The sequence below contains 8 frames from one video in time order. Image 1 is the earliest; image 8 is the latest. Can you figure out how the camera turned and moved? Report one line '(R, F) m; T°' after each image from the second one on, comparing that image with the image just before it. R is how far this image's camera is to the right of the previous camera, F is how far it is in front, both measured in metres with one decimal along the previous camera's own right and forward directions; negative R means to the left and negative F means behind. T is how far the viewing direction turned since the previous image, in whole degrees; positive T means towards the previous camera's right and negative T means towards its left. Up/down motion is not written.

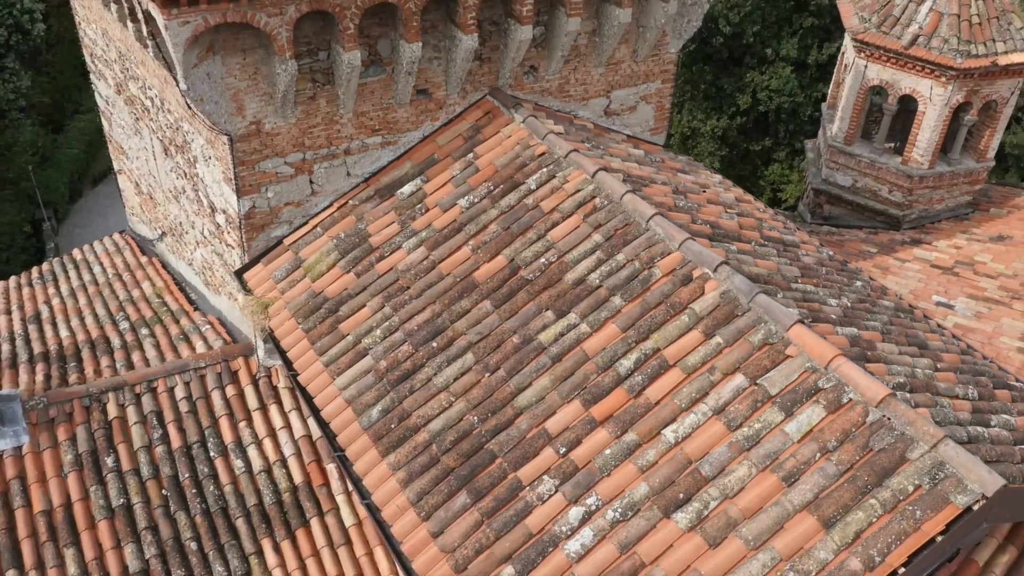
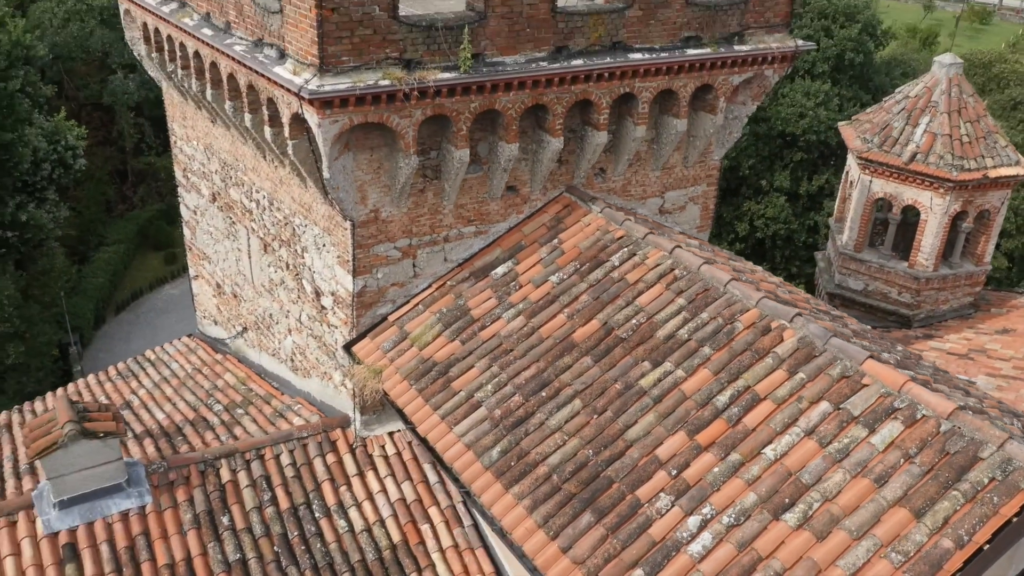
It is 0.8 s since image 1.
(-0.7, -0.7) m; +1°
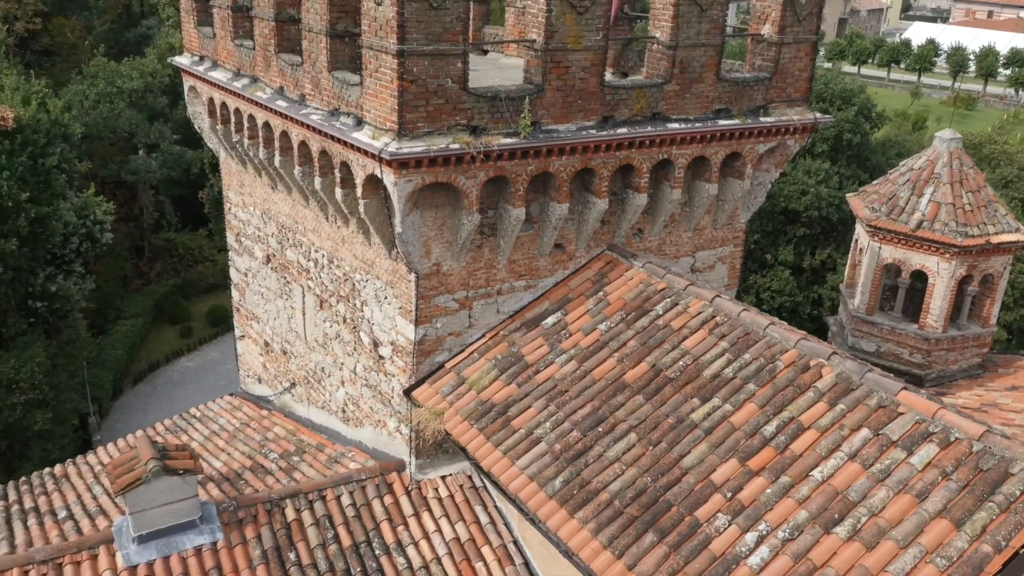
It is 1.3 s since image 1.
(-0.4, -0.5) m; 0°
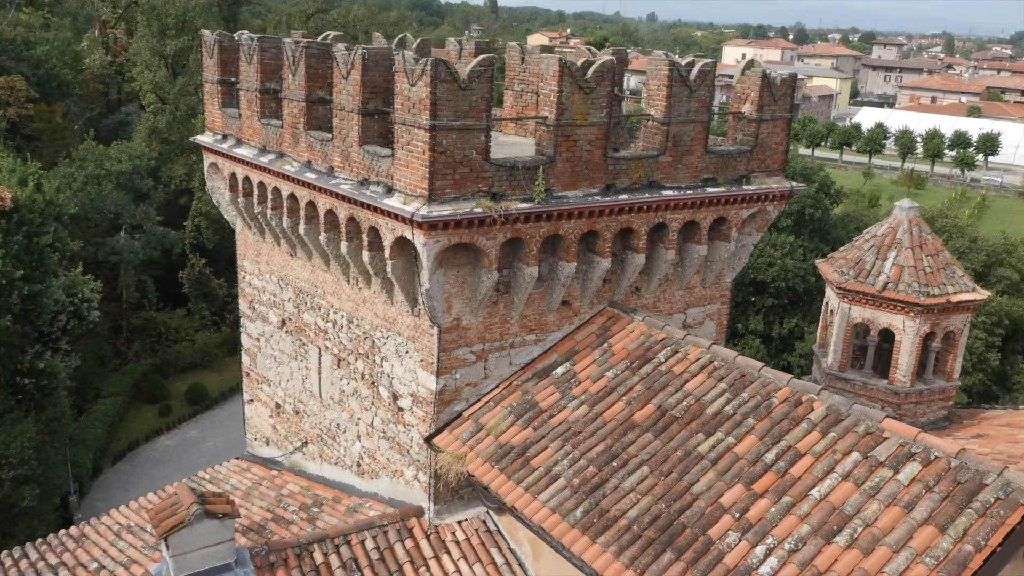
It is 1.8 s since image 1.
(-0.4, -0.6) m; +2°
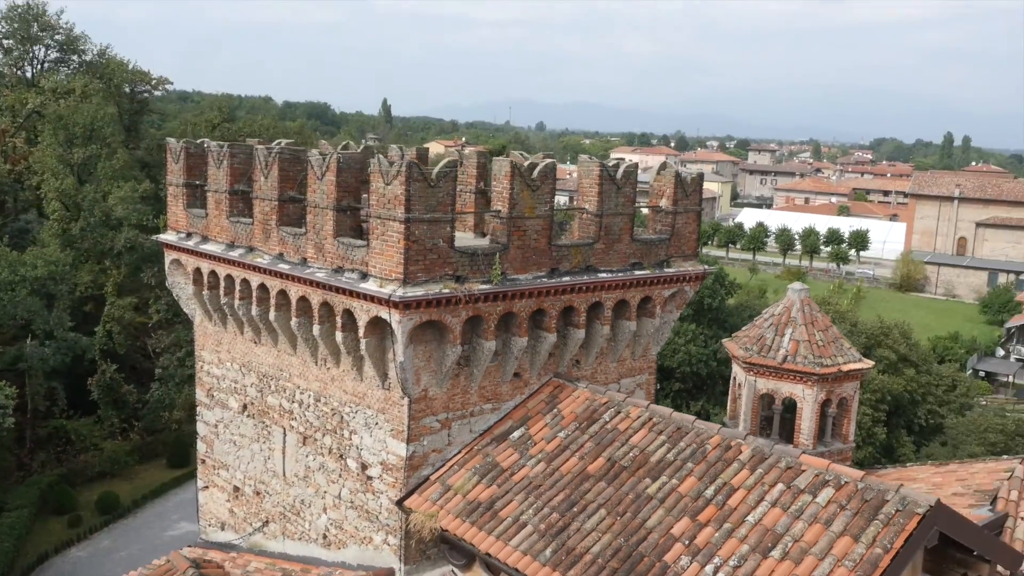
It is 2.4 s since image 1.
(-0.6, -0.9) m; +7°
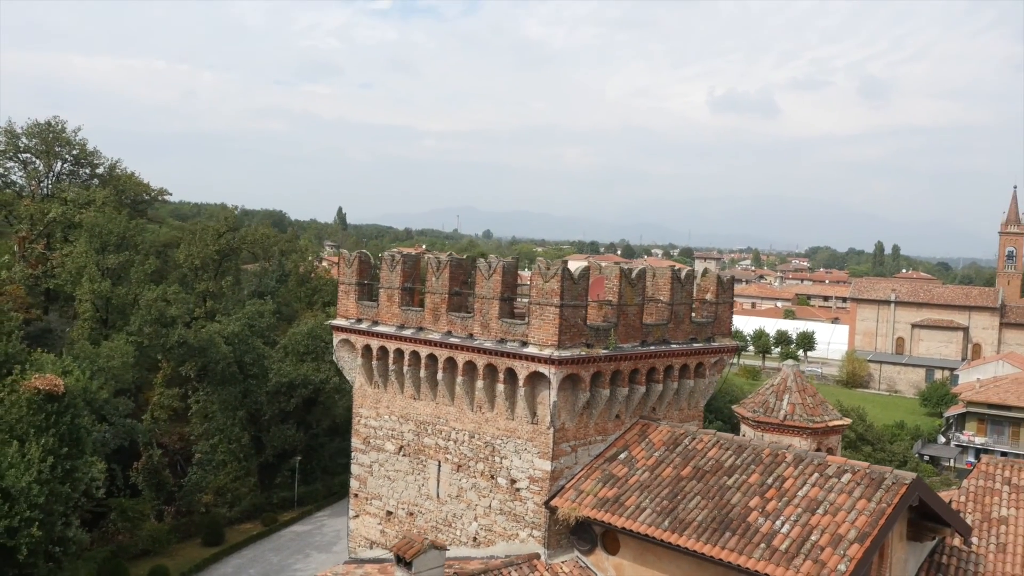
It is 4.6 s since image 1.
(-2.1, -3.7) m; +3°
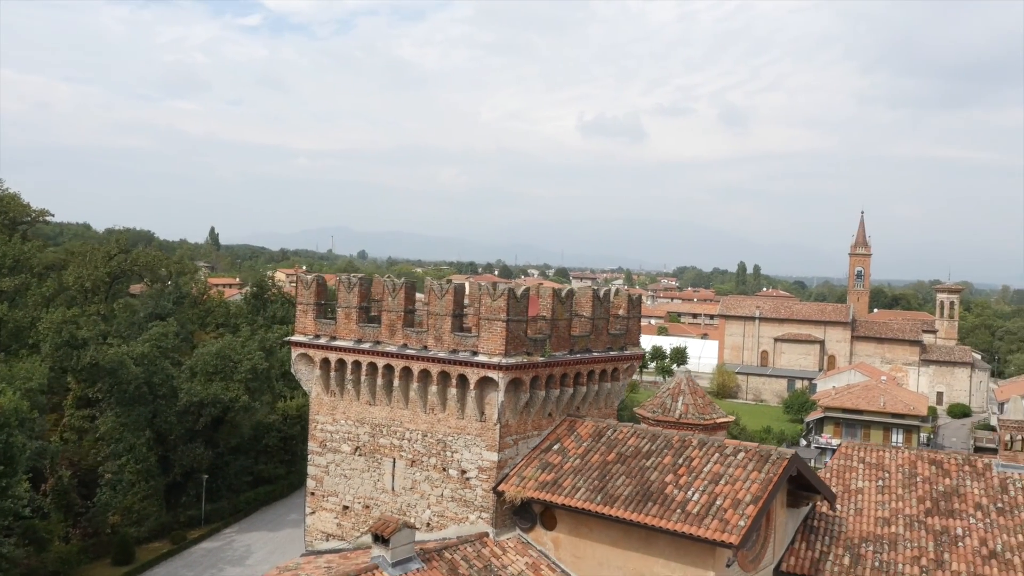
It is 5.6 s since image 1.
(-1.1, -2.0) m; +8°
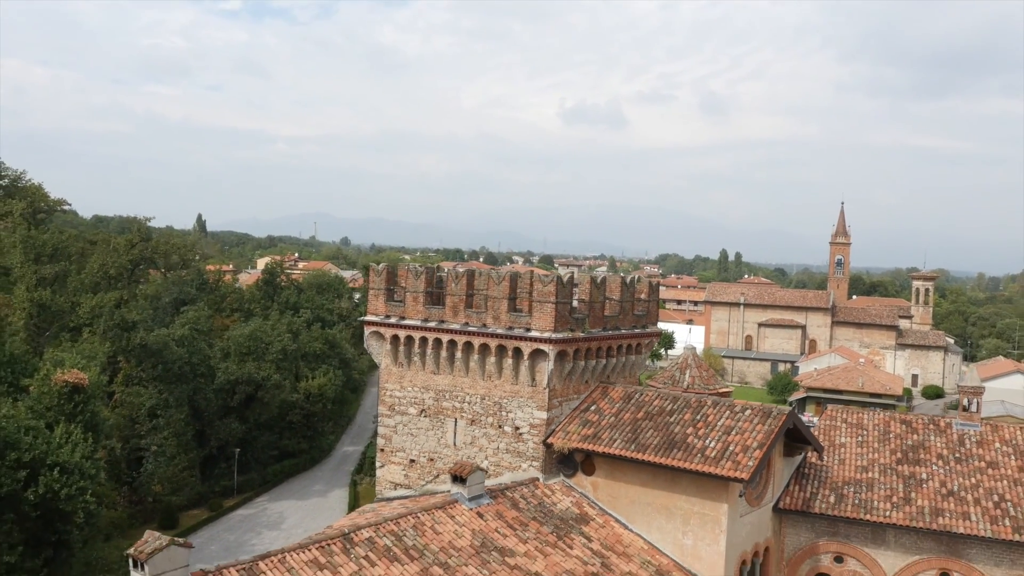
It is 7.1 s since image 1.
(-1.2, -2.9) m; +1°
